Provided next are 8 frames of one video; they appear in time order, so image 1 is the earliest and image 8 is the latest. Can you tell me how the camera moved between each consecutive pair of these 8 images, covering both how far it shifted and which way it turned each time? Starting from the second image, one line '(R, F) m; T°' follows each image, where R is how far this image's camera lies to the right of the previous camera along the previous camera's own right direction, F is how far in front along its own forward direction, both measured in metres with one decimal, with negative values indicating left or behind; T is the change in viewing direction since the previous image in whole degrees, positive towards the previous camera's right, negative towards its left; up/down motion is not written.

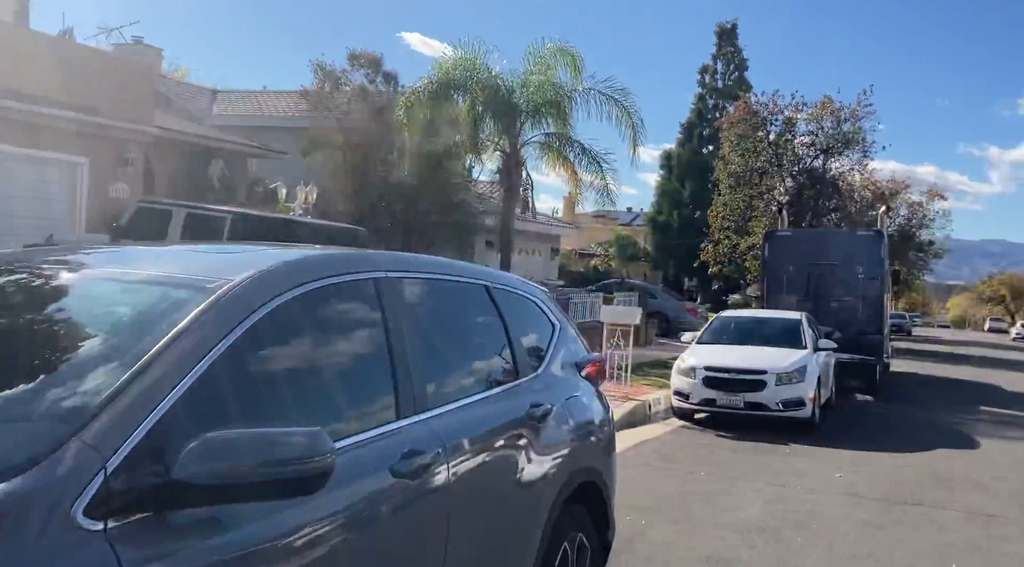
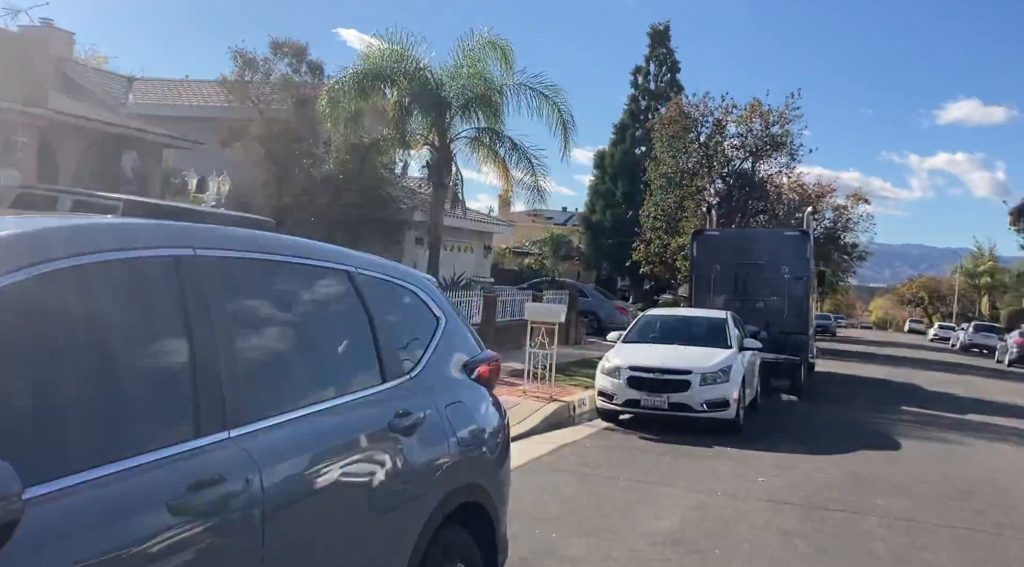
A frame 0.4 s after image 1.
(+0.2, +0.4) m; +5°
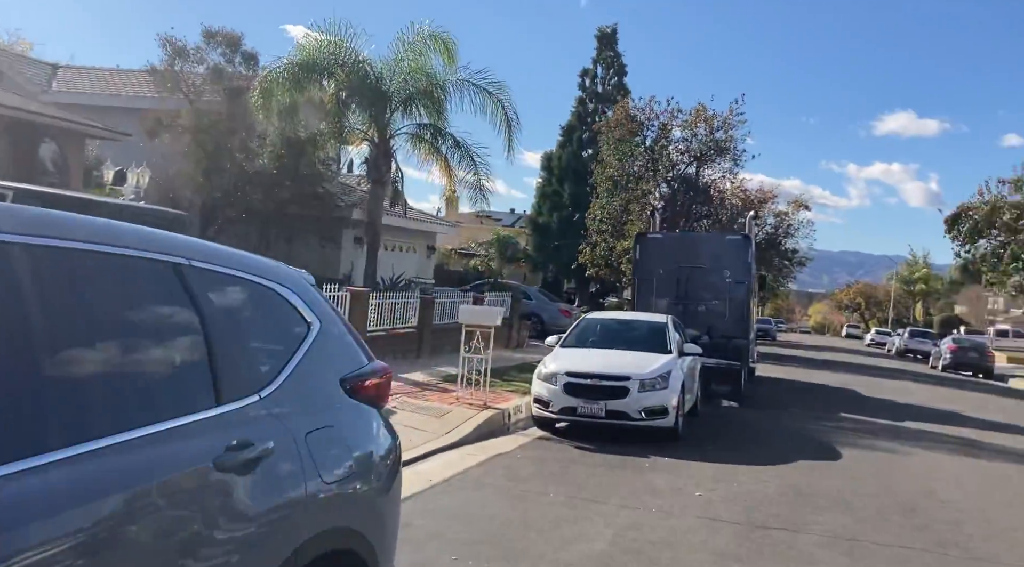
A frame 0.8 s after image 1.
(+0.2, +0.5) m; +4°
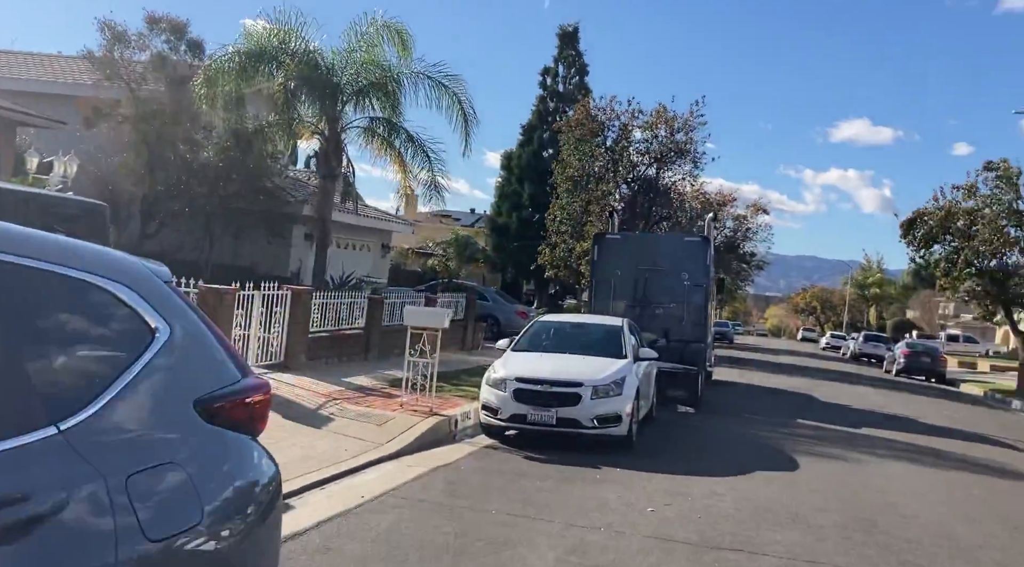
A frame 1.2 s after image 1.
(+0.2, +0.5) m; +3°
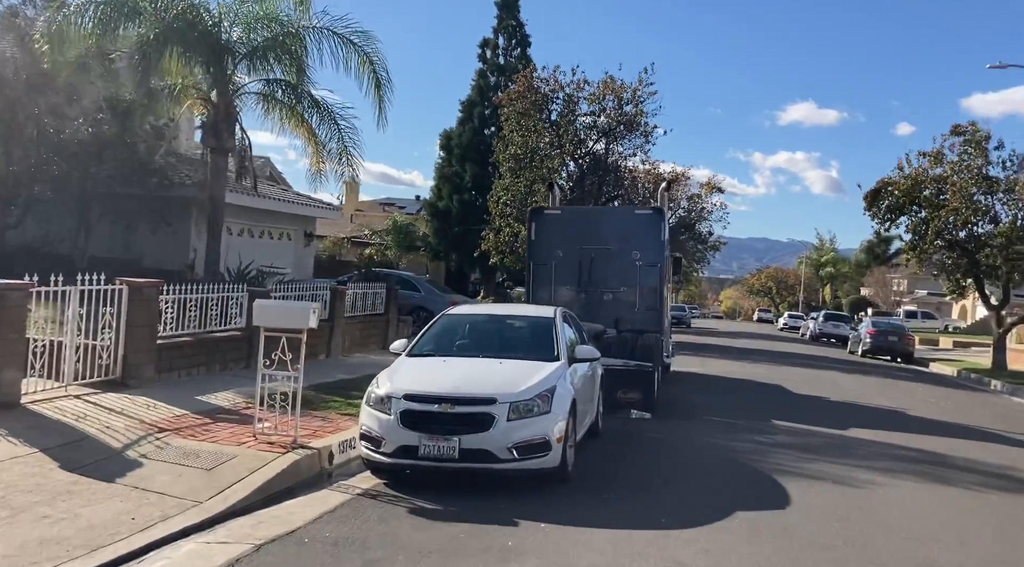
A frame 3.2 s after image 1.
(+0.6, +2.5) m; +3°
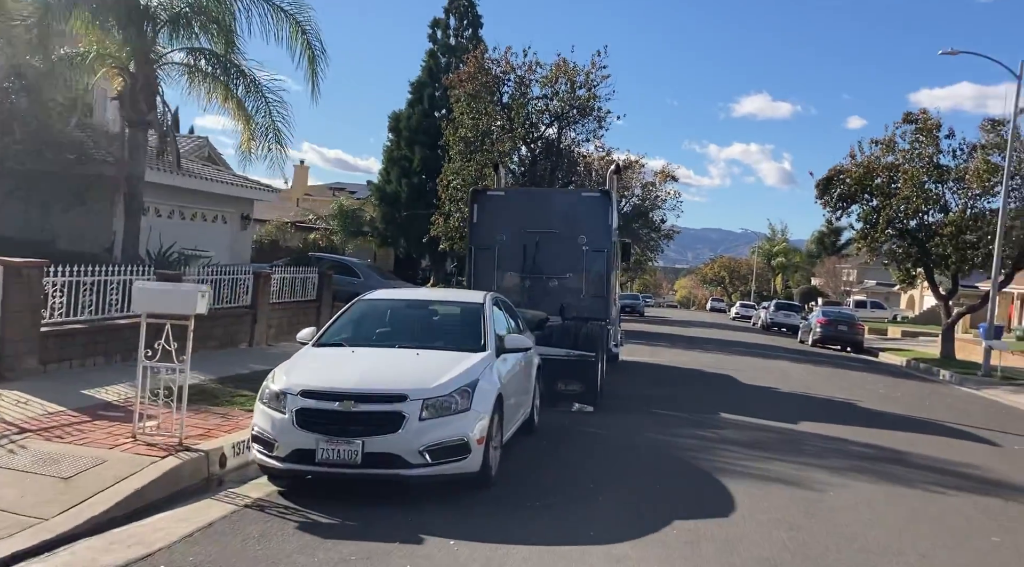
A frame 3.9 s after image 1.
(+0.3, +0.8) m; +3°
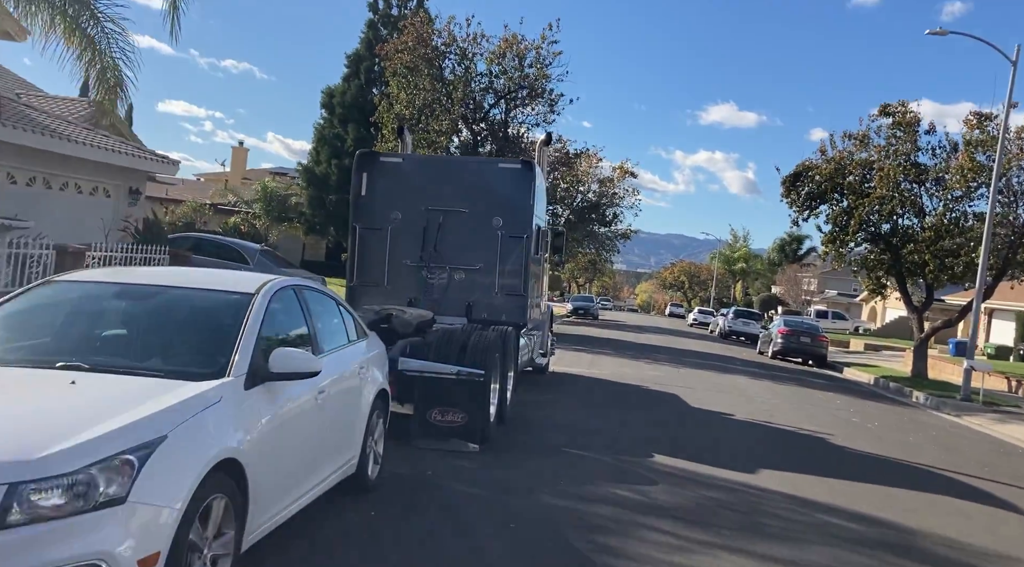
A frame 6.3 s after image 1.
(+1.0, +2.9) m; +3°
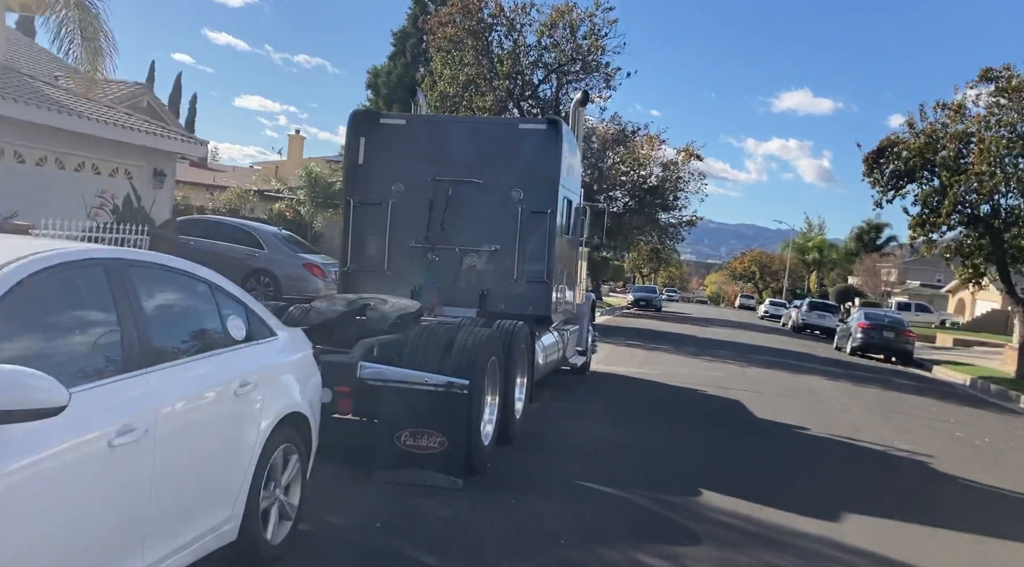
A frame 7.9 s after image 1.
(+0.5, +1.9) m; -5°
